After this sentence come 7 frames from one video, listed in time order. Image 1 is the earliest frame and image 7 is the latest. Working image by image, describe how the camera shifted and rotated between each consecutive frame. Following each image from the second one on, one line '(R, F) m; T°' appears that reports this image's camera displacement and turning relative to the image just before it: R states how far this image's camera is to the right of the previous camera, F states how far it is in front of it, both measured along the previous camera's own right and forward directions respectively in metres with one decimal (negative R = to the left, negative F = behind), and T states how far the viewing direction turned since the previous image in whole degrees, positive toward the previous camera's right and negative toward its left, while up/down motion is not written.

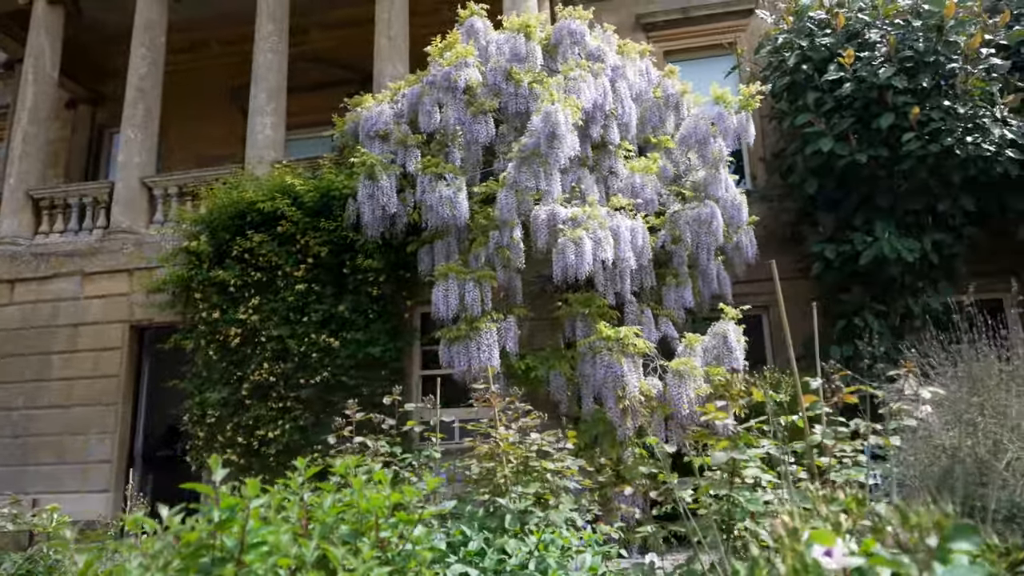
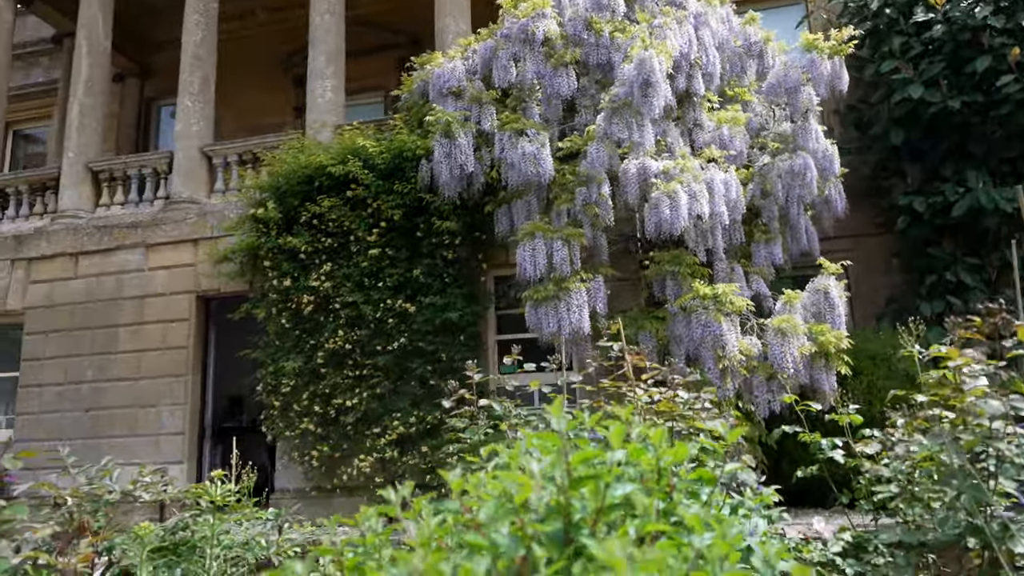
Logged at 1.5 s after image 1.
(-0.5, +0.2) m; -2°
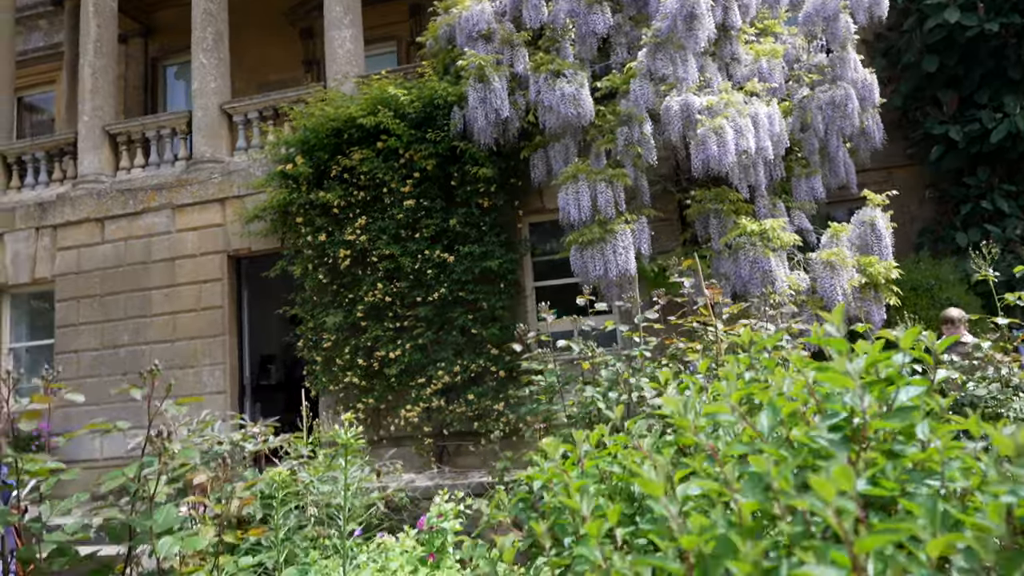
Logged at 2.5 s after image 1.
(-0.4, 0.0) m; 0°
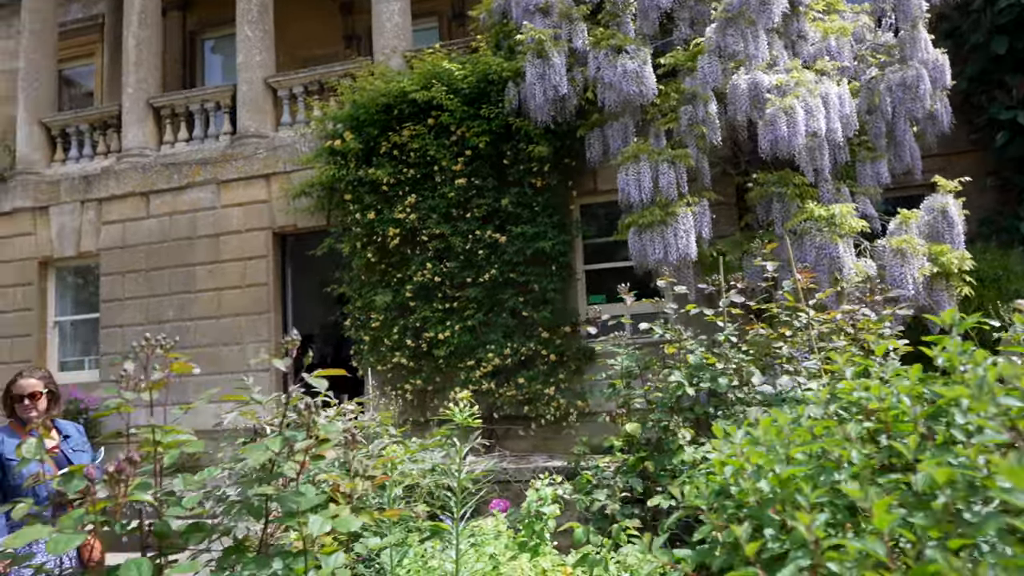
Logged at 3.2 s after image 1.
(-0.3, +0.1) m; -1°
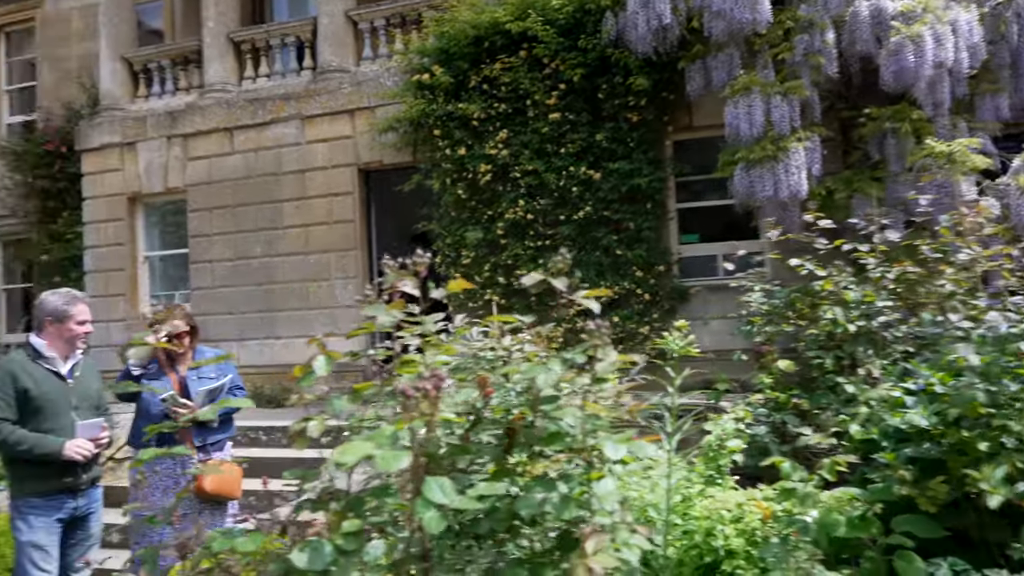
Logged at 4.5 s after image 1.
(-0.5, 0.0) m; -3°
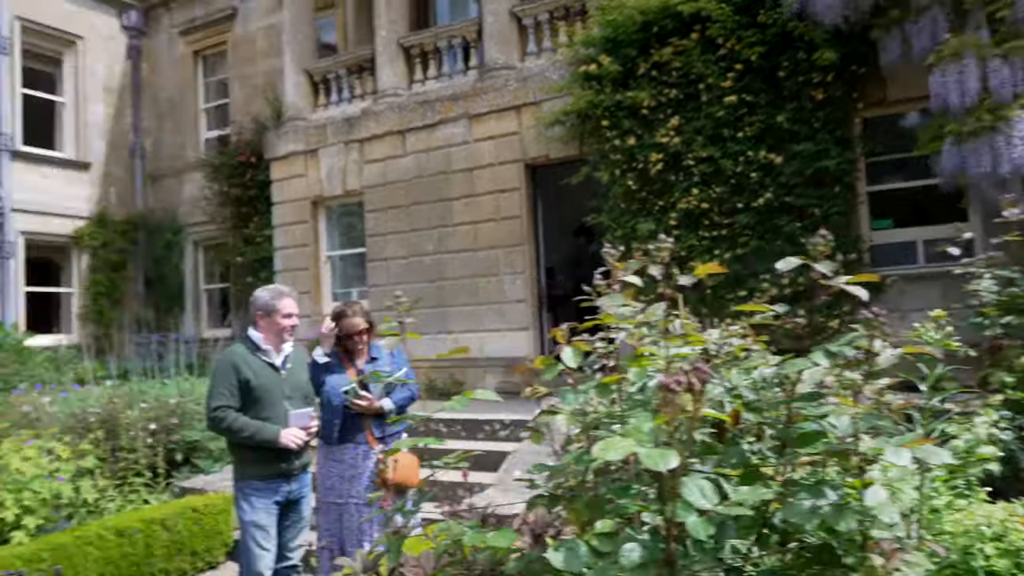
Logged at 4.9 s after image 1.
(-0.2, +0.1) m; -11°
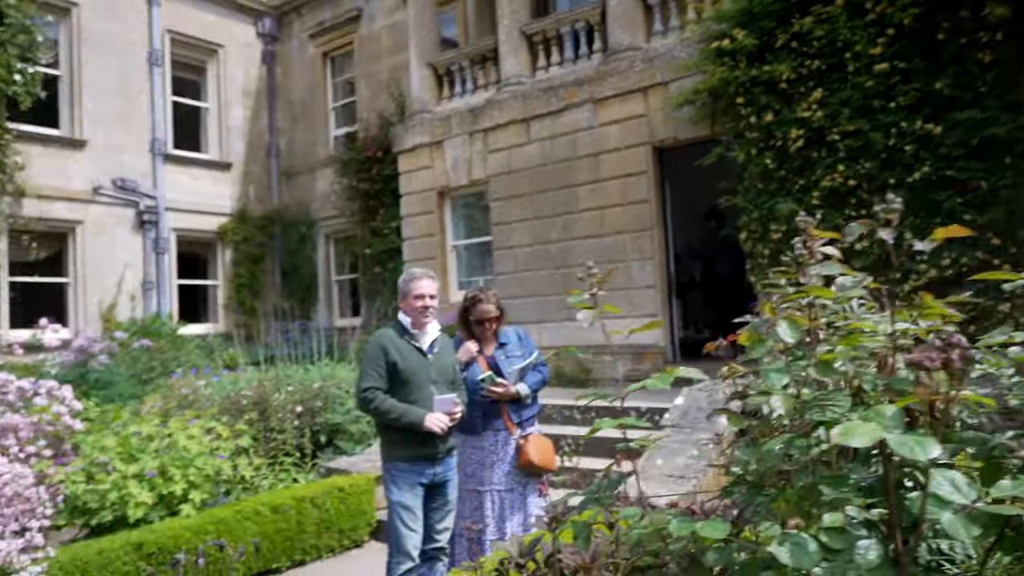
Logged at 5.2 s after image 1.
(-0.2, +0.1) m; -9°
